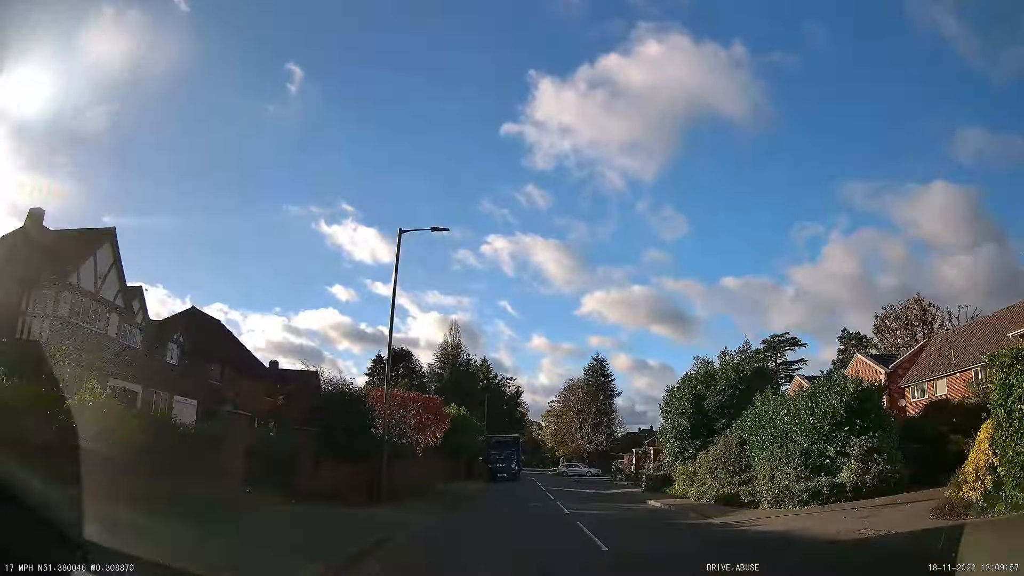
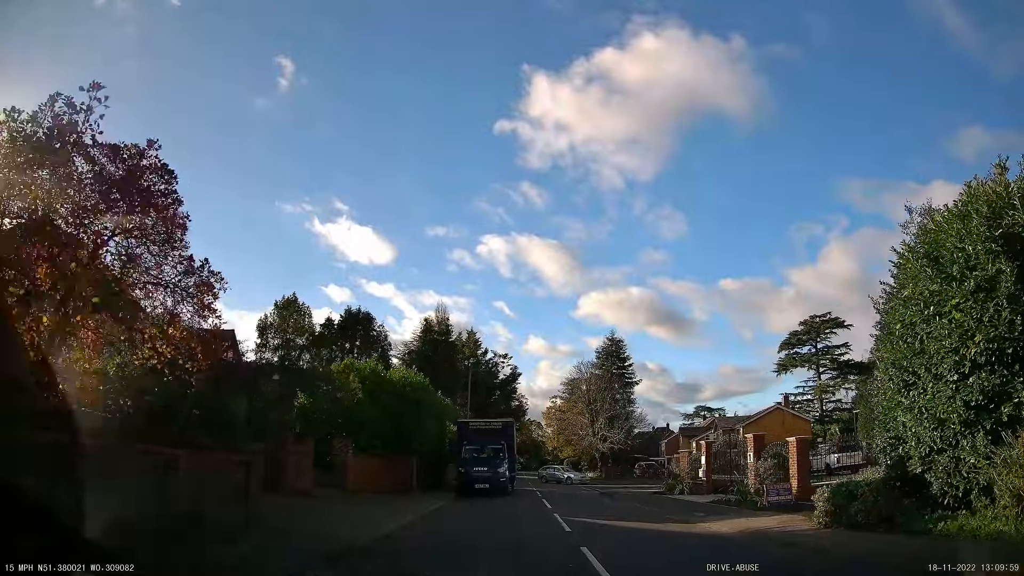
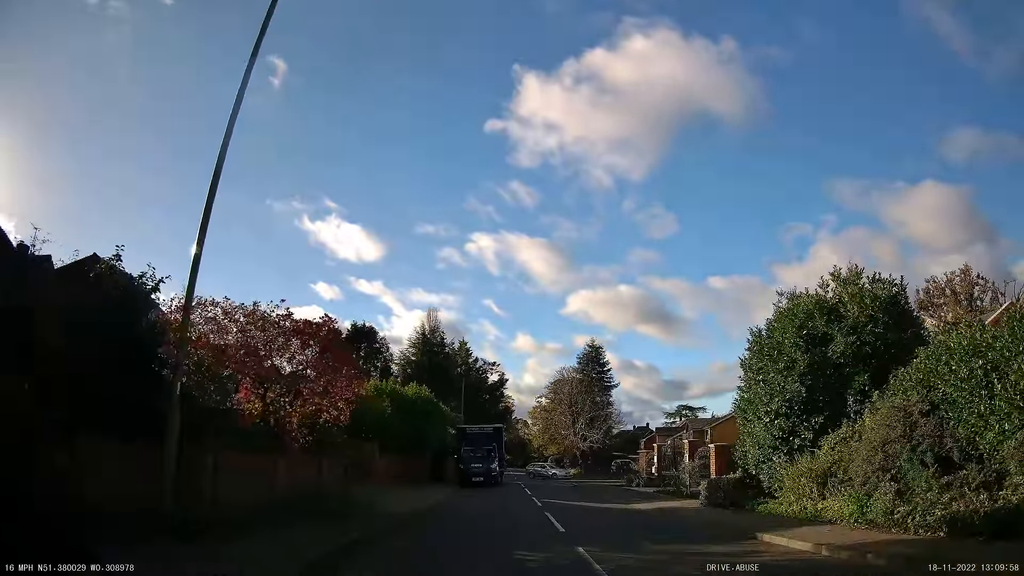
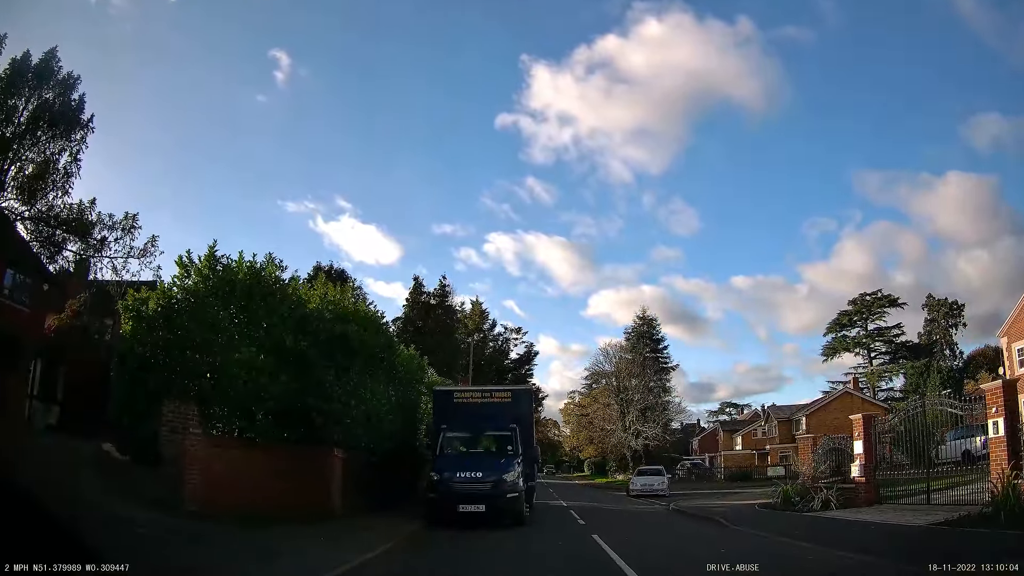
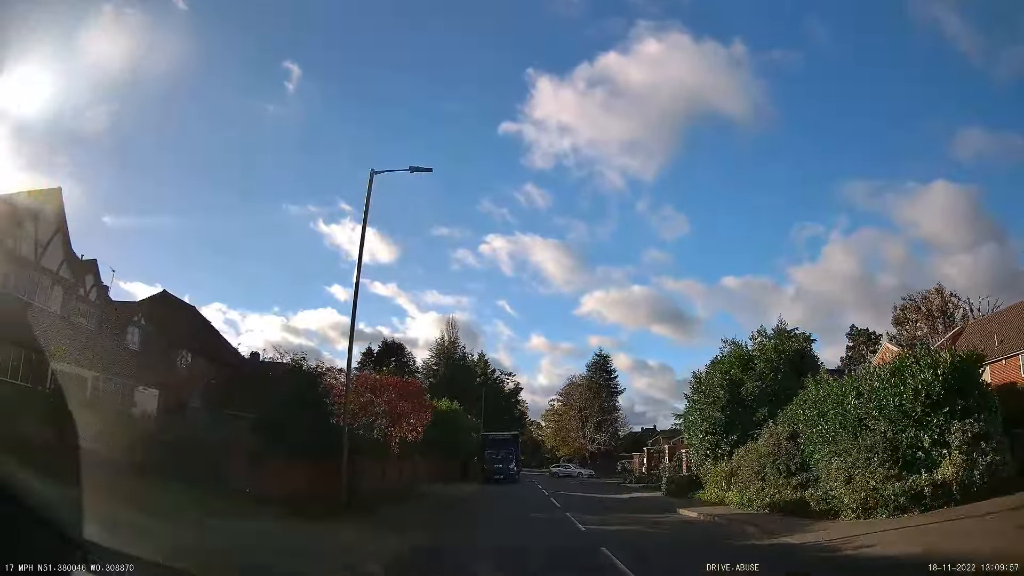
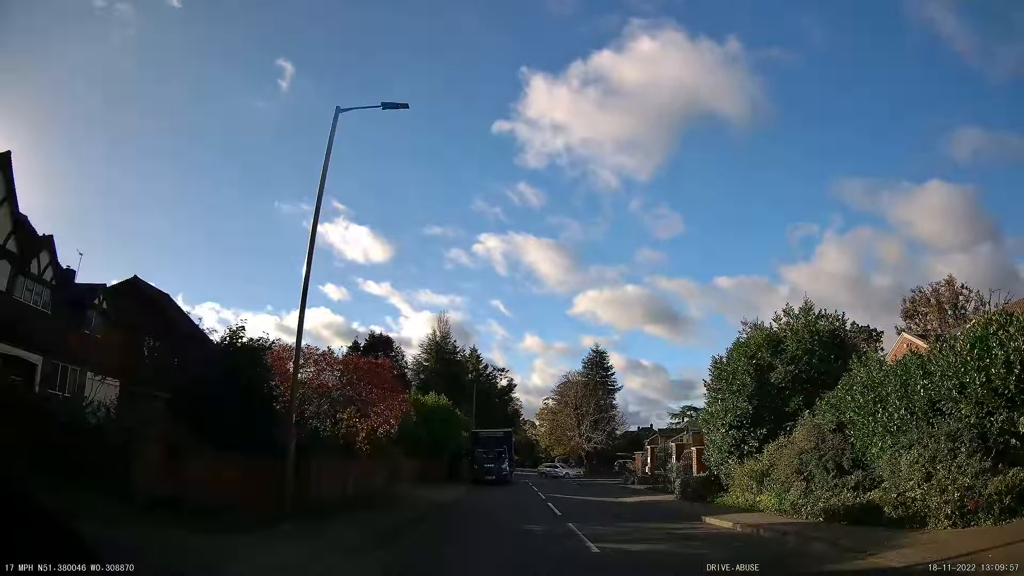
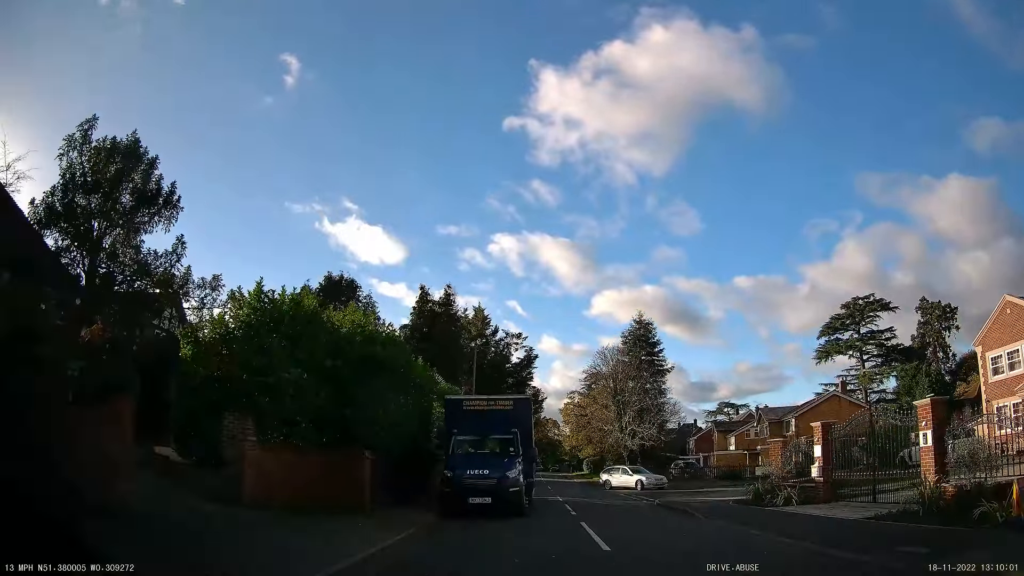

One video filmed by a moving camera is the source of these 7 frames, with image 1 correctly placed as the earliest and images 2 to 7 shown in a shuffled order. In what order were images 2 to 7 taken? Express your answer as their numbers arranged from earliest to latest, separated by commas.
5, 6, 3, 2, 7, 4
